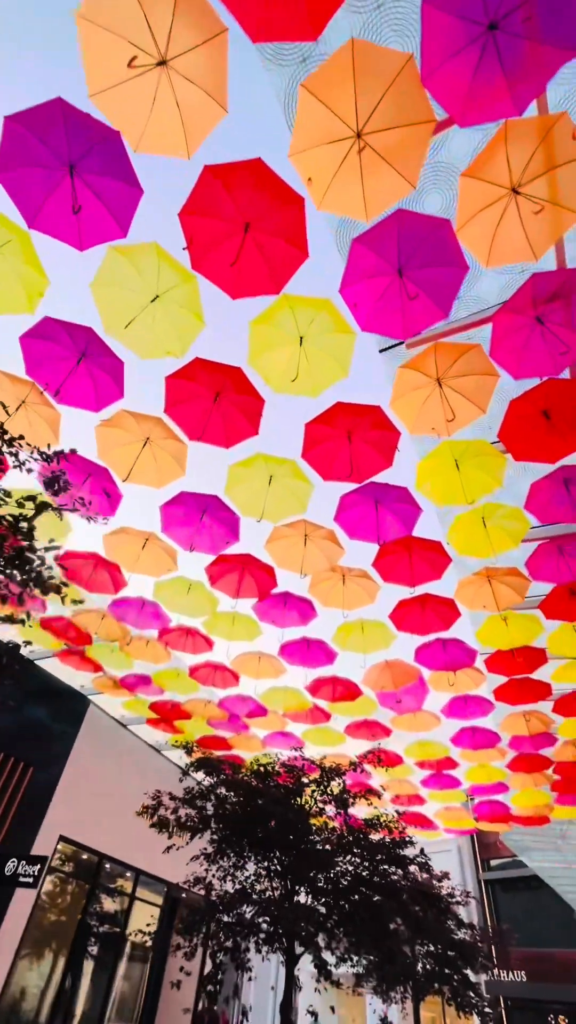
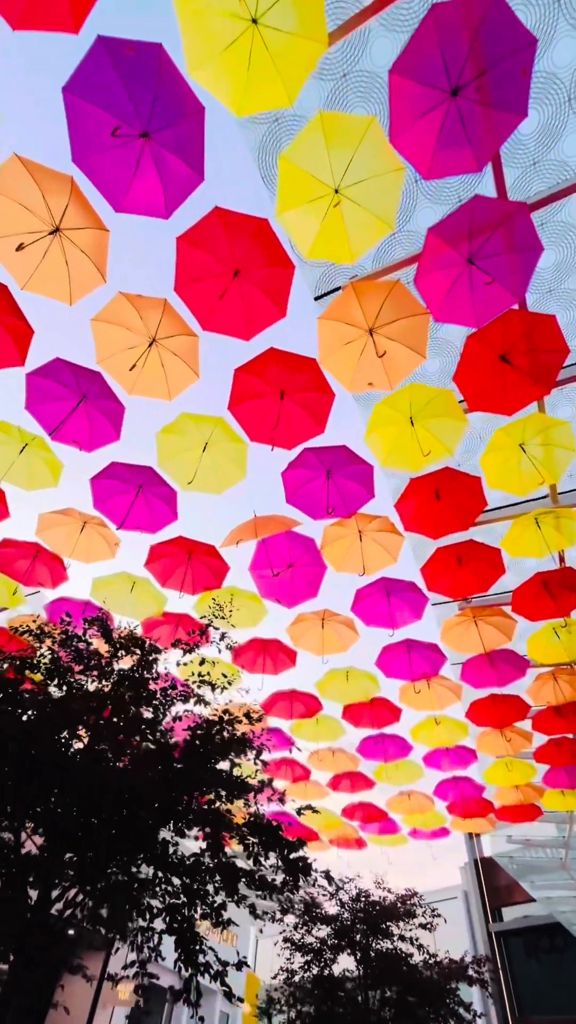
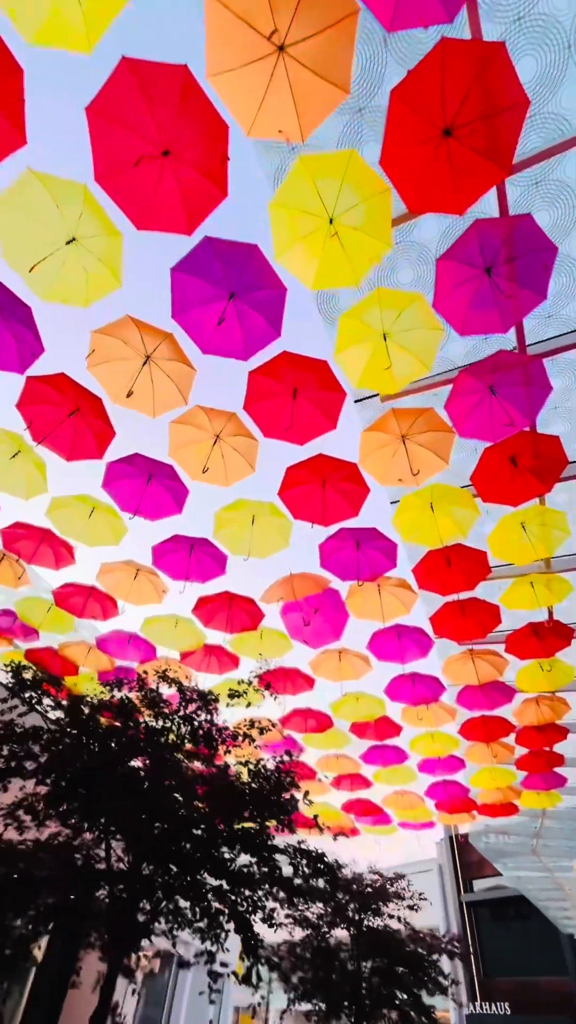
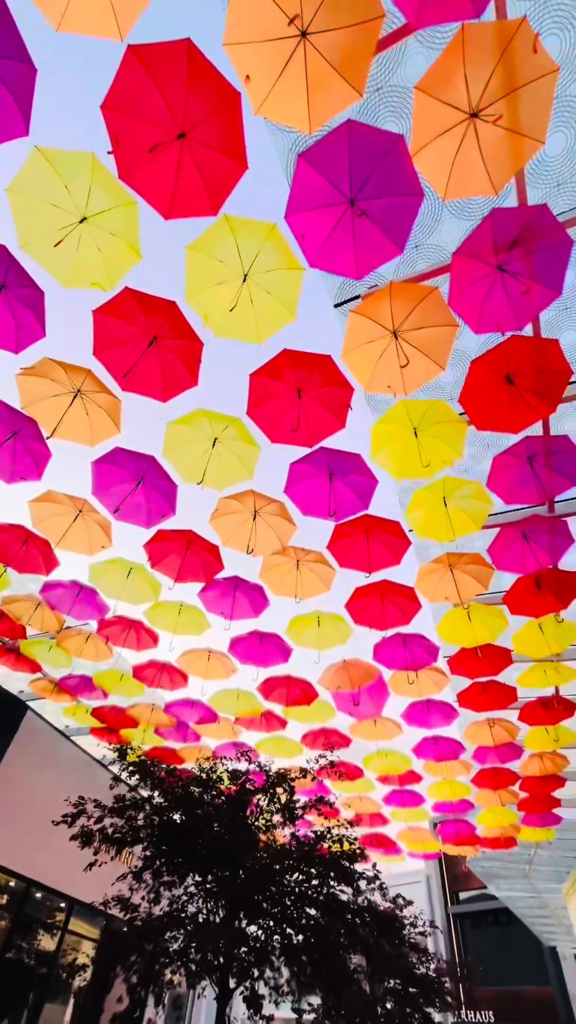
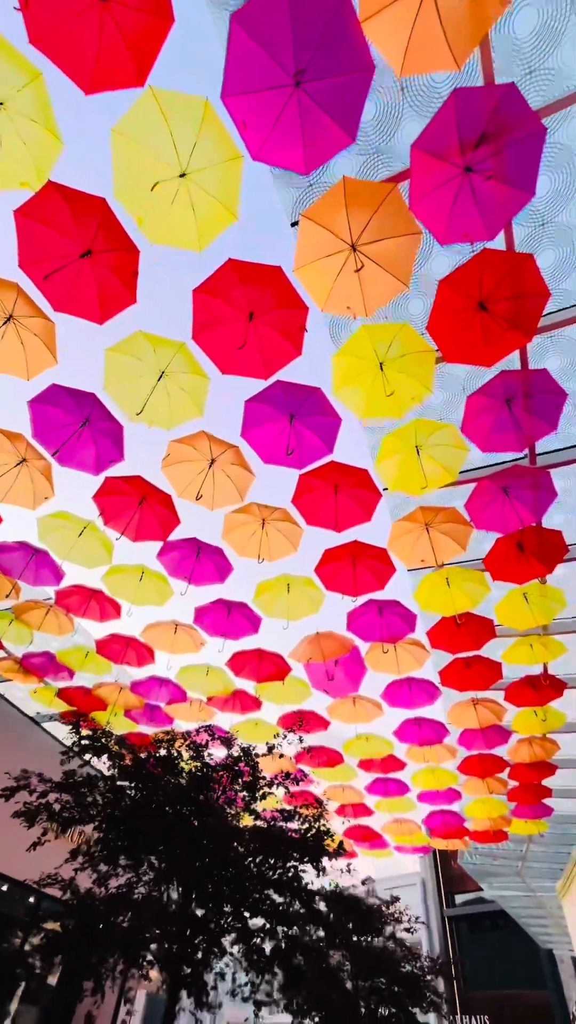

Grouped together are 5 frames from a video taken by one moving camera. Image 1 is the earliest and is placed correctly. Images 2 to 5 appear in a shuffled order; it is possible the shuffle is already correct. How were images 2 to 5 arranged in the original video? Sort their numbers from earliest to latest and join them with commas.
4, 5, 3, 2
